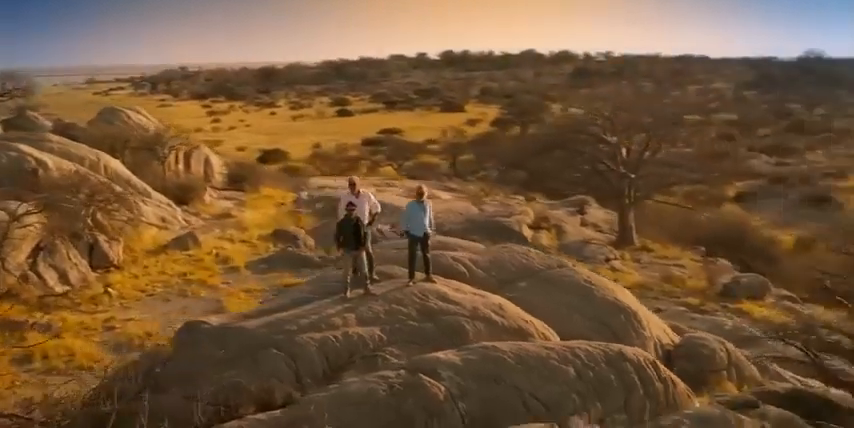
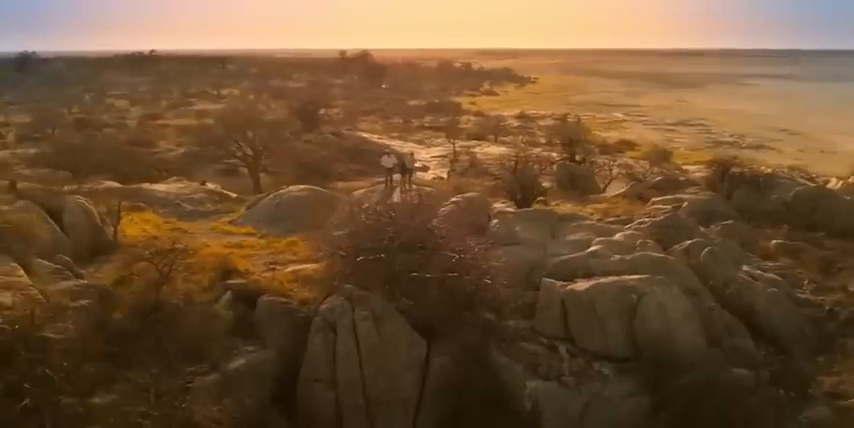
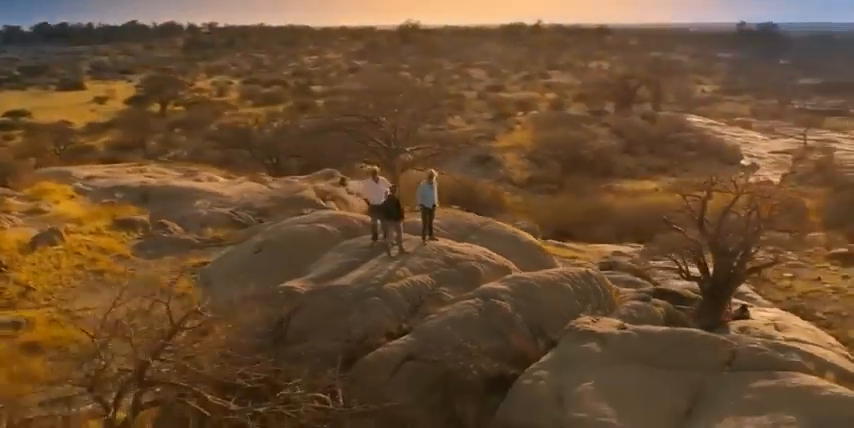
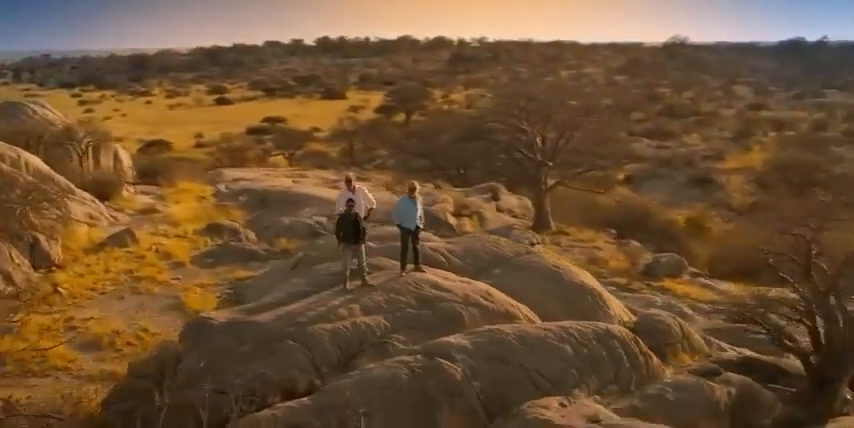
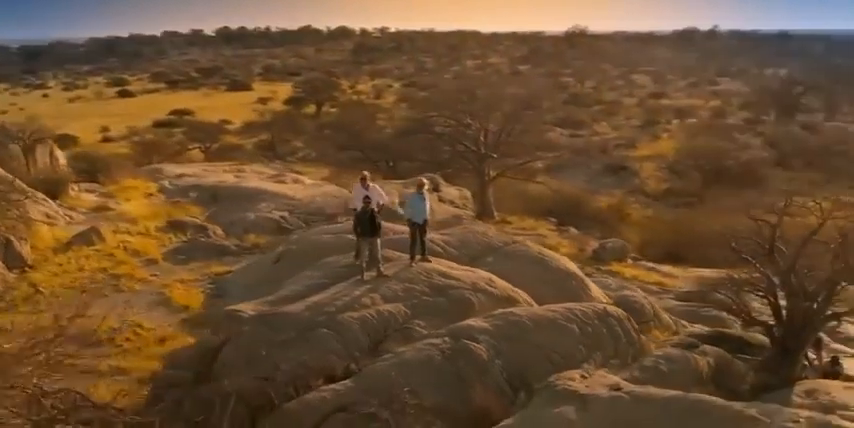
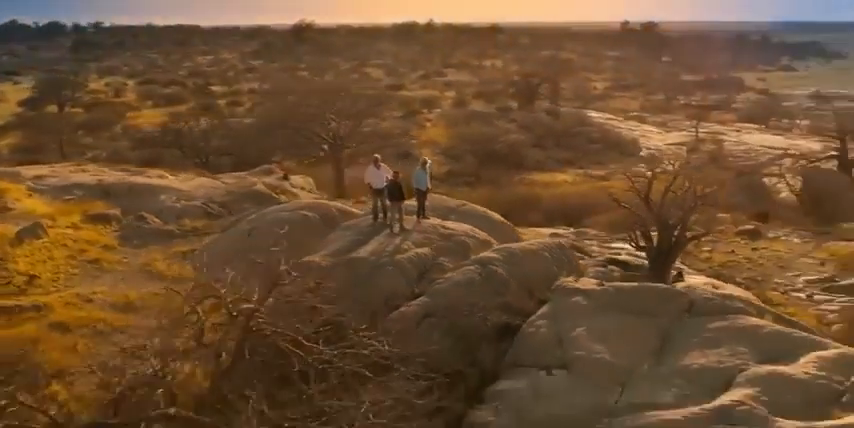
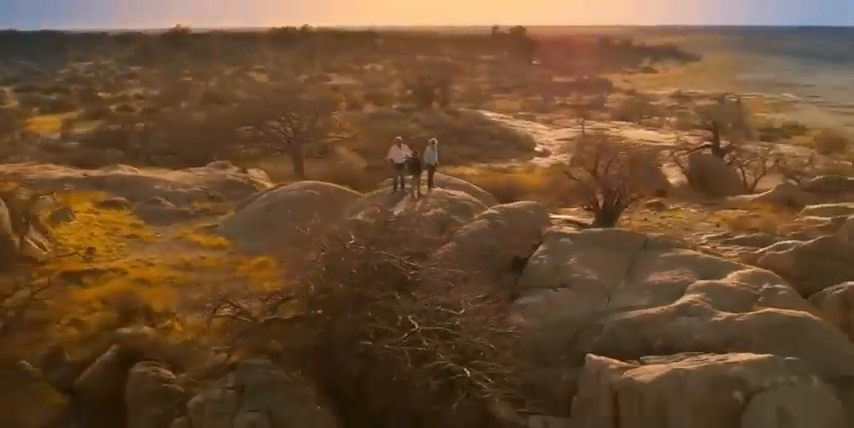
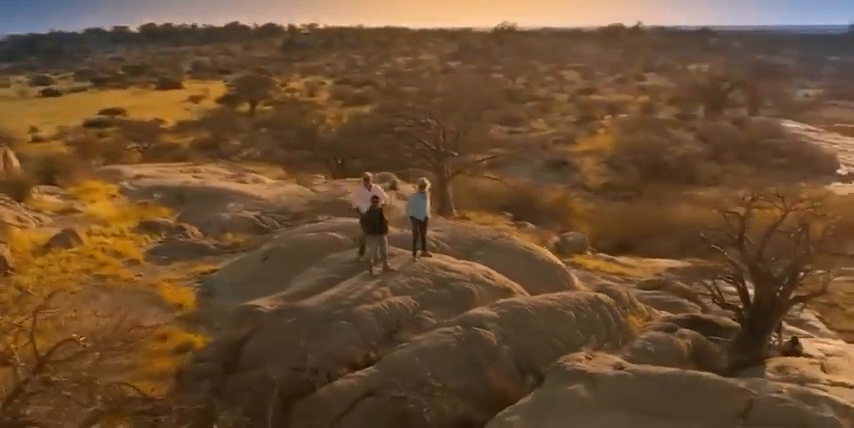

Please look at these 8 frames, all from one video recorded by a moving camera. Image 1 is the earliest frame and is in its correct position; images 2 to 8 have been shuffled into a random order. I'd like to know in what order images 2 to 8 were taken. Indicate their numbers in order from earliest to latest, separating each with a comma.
4, 5, 8, 3, 6, 7, 2
